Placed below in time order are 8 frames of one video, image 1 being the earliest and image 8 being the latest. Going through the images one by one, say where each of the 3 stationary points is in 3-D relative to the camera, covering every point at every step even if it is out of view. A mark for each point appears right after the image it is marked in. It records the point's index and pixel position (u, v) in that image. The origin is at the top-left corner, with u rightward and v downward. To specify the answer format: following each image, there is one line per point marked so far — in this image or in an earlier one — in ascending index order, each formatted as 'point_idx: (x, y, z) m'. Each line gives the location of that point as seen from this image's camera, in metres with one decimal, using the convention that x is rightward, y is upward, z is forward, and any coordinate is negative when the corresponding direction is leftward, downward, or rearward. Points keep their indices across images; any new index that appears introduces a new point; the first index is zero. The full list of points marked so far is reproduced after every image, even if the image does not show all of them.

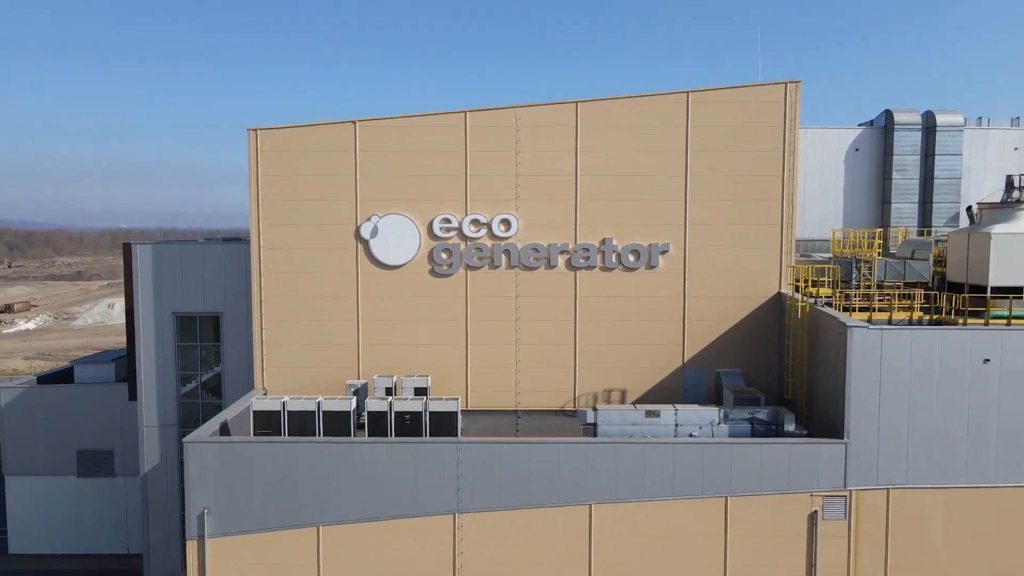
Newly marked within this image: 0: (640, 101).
0: (+2.9, +4.2, +16.6) m
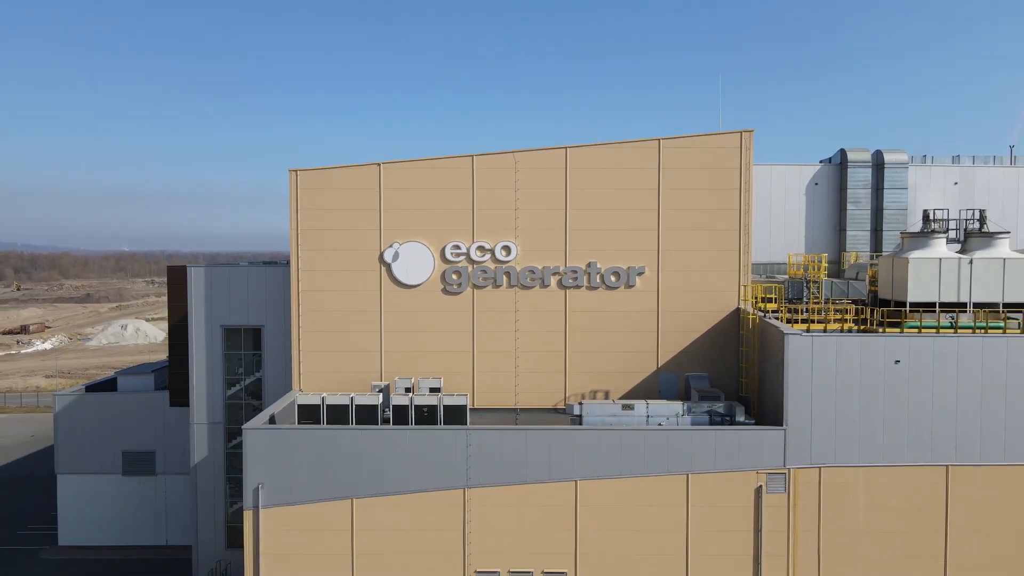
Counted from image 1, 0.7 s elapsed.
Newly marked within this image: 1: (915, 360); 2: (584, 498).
0: (+2.9, +3.8, +19.9) m
1: (+8.9, -1.6, +16.4) m
2: (+1.6, -4.7, +16.8) m
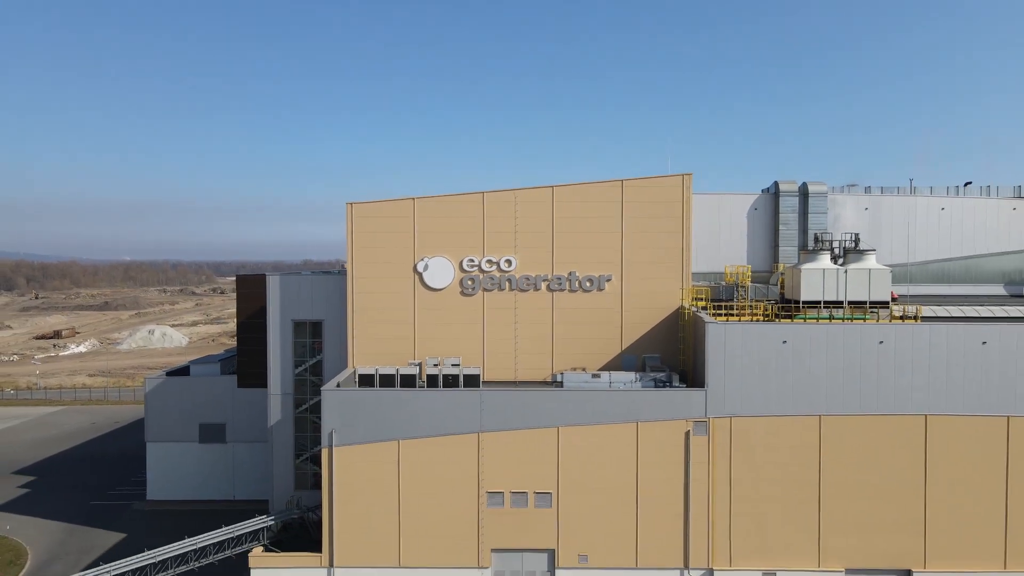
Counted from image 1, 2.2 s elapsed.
0: (+2.9, +3.7, +26.9) m
1: (+8.9, -1.6, +23.3) m
2: (+1.6, -4.8, +23.7) m
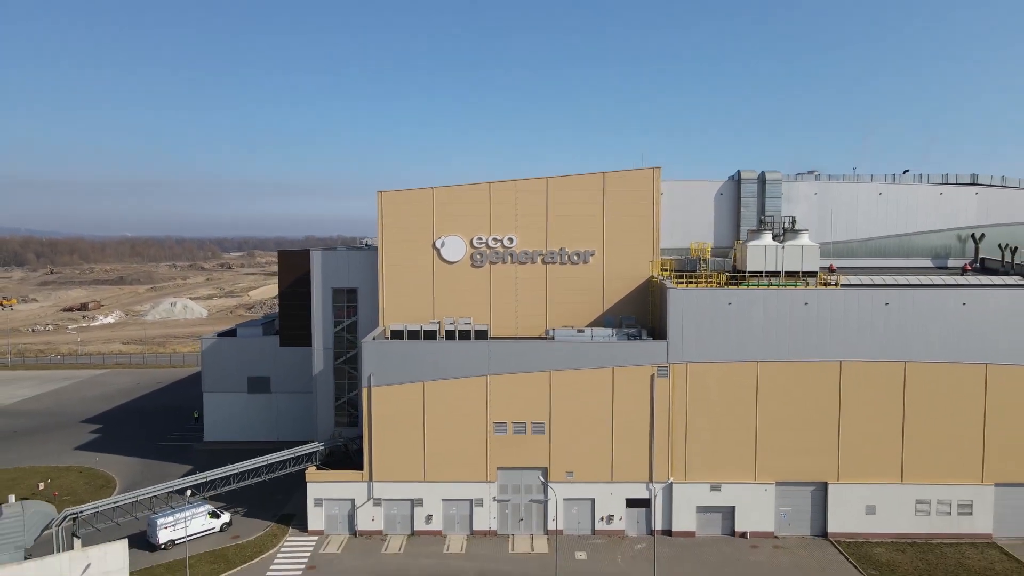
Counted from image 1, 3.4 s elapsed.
0: (+3.0, +4.8, +32.8) m
1: (+8.9, -0.6, +29.4) m
2: (+1.7, -3.7, +29.9) m
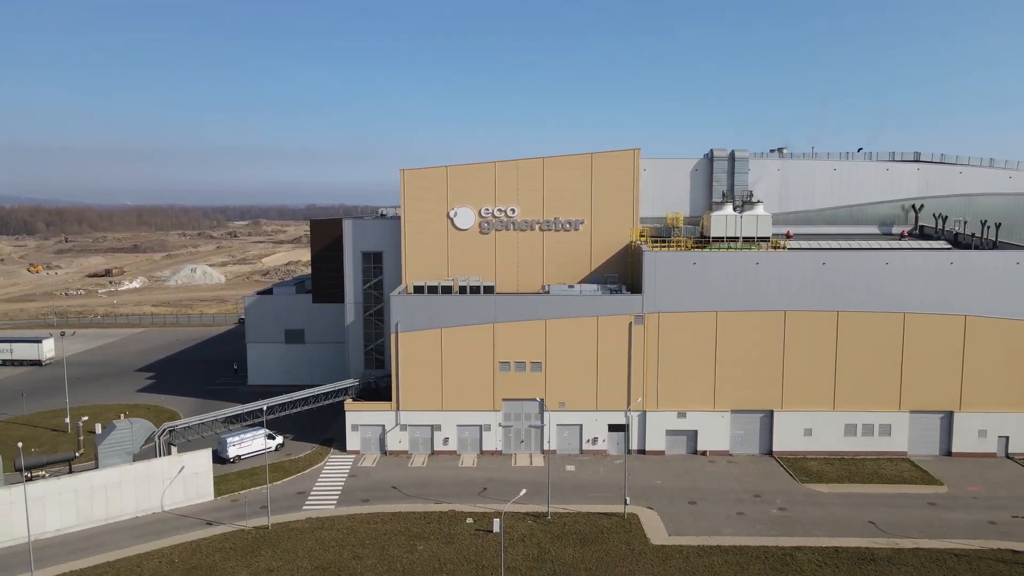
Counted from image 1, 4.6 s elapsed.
0: (+3.1, +6.7, +38.7) m
1: (+9.0, +1.2, +35.5) m
2: (+1.8, -1.9, +36.2) m
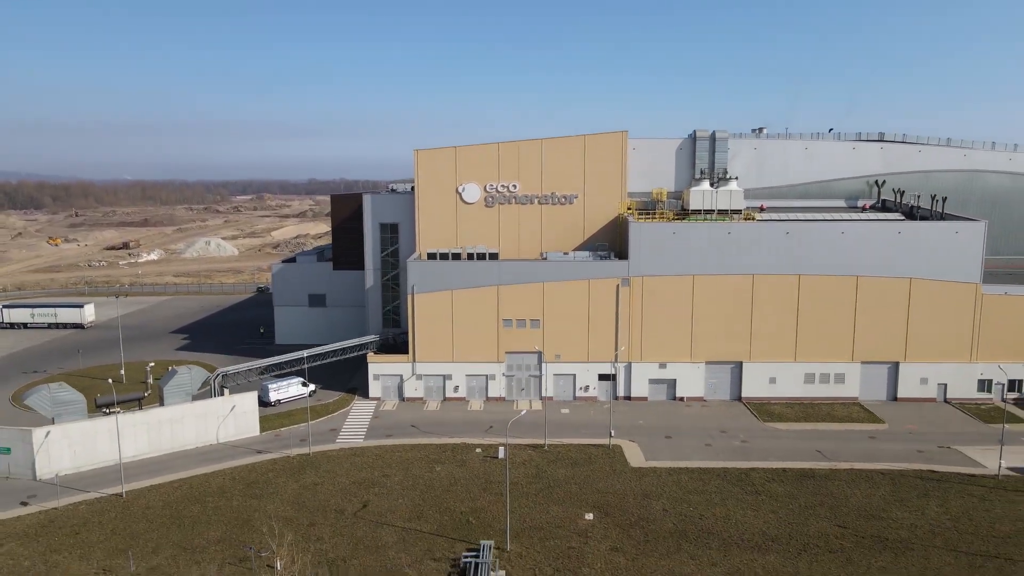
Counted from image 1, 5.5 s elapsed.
0: (+3.2, +8.6, +43.5) m
1: (+9.1, +3.0, +40.5) m
2: (+1.9, -0.1, +41.2) m
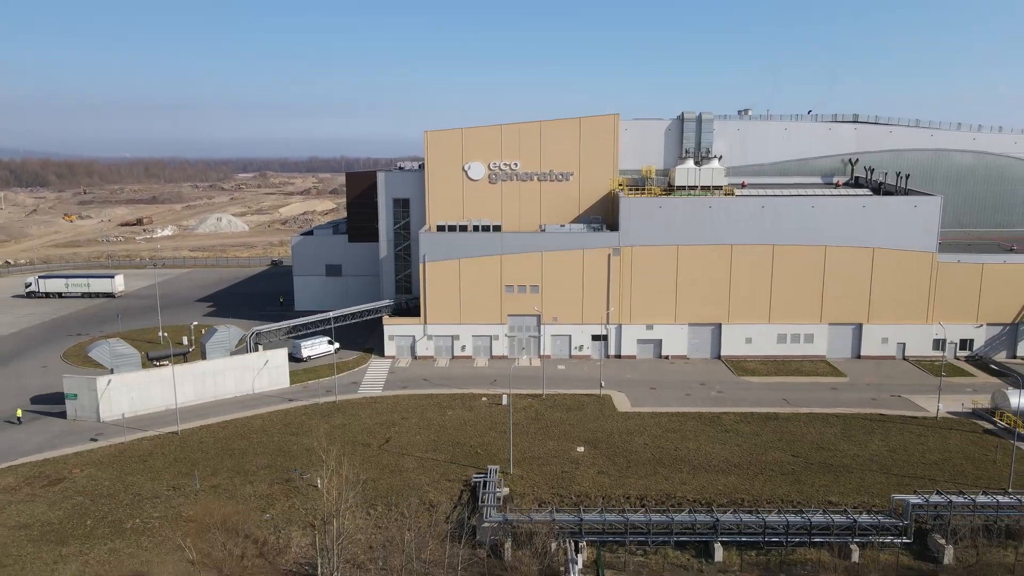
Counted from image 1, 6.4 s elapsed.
0: (+3.3, +10.6, +47.6) m
1: (+9.2, +4.9, +44.7) m
2: (+2.0, +1.8, +45.6) m
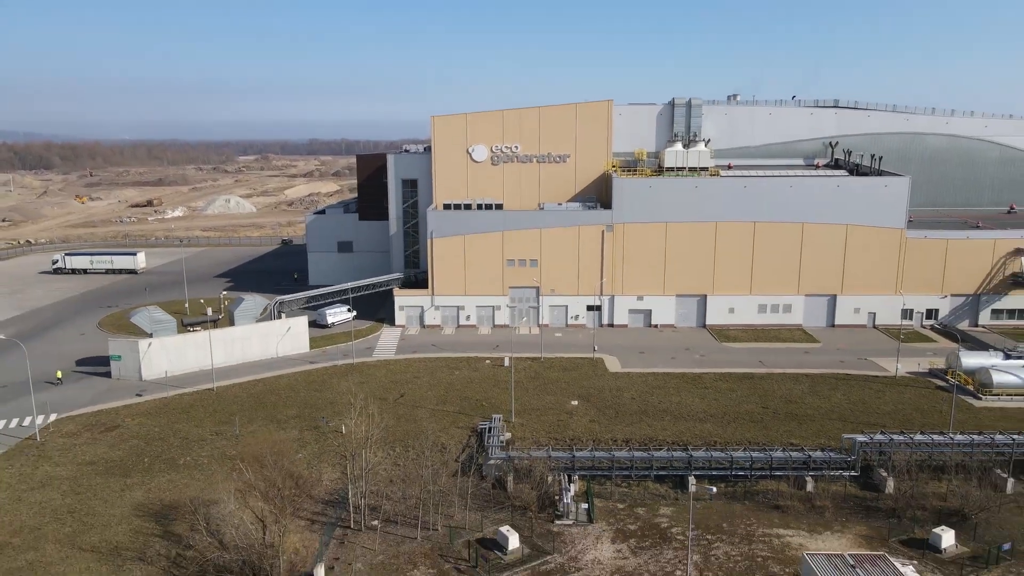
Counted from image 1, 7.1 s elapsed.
0: (+3.4, +12.3, +51.0) m
1: (+9.3, +6.5, +48.3) m
2: (+2.1, +3.5, +49.3) m
